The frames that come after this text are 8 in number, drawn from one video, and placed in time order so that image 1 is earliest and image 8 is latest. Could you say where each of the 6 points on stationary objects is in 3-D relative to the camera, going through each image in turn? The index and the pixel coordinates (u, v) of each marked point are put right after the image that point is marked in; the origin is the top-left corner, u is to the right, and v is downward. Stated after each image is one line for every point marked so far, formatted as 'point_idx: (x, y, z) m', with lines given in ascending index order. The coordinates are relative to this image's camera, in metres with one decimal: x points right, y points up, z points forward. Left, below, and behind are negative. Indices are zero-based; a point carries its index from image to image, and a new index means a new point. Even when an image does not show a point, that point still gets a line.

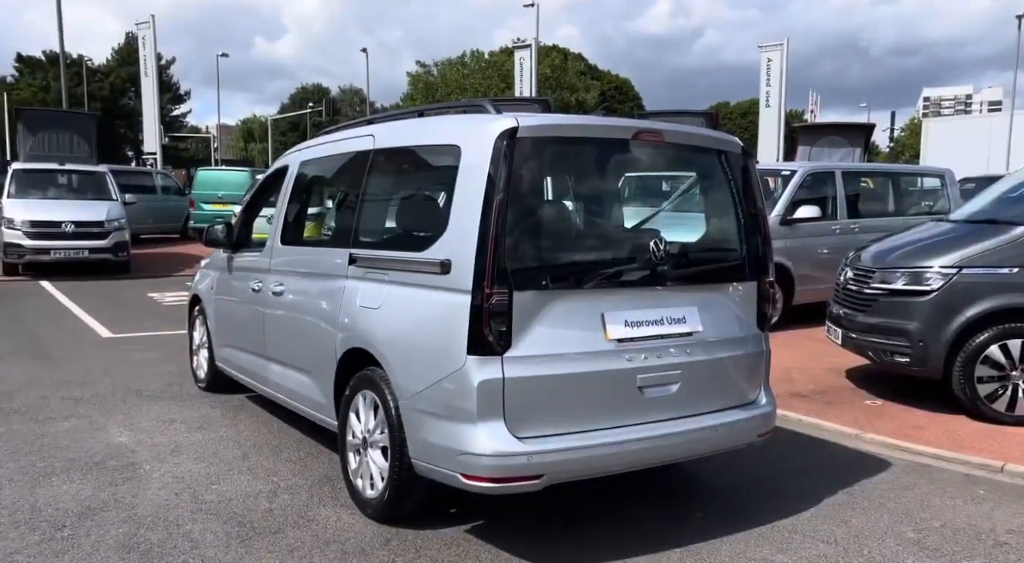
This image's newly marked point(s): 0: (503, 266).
0: (0.0, +0.1, +3.2) m
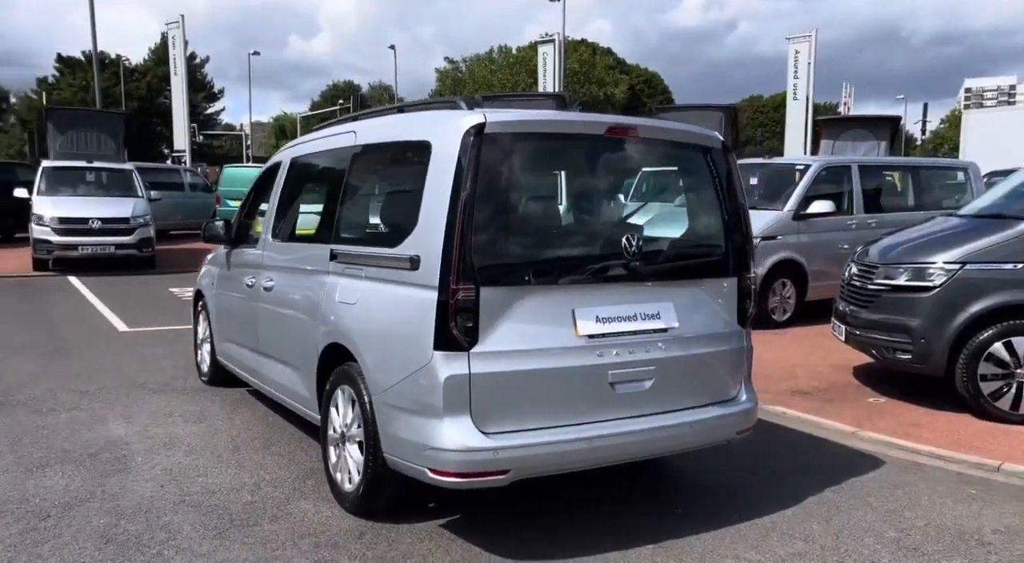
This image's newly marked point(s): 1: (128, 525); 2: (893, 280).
0: (-0.2, +0.1, +3.2) m
1: (-1.8, -1.1, +3.6) m
2: (+3.0, 0.0, +6.0) m
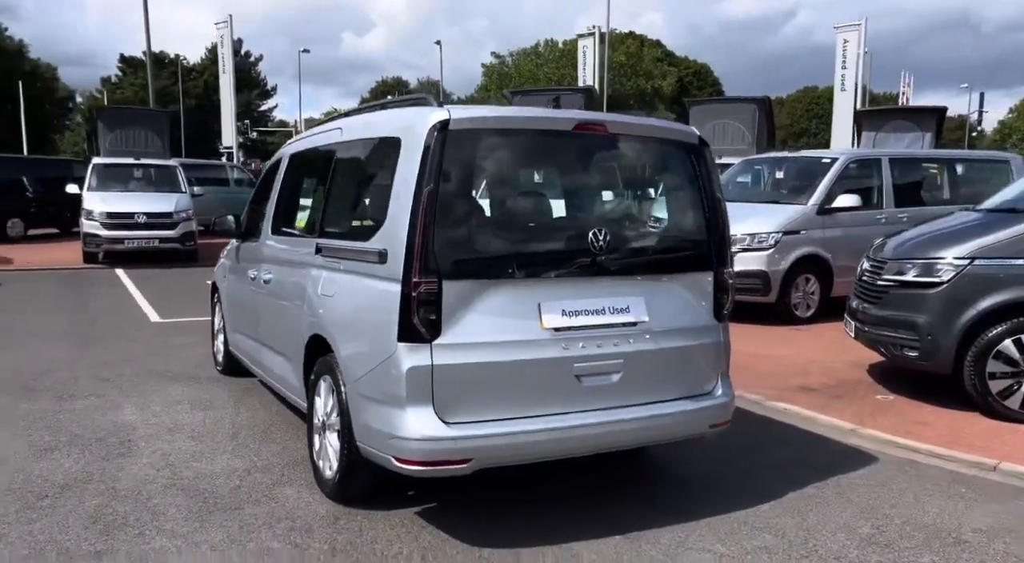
0: (-0.3, +0.1, +3.3) m
1: (-1.9, -1.1, +3.7) m
2: (+3.0, 0.0, +5.9) m
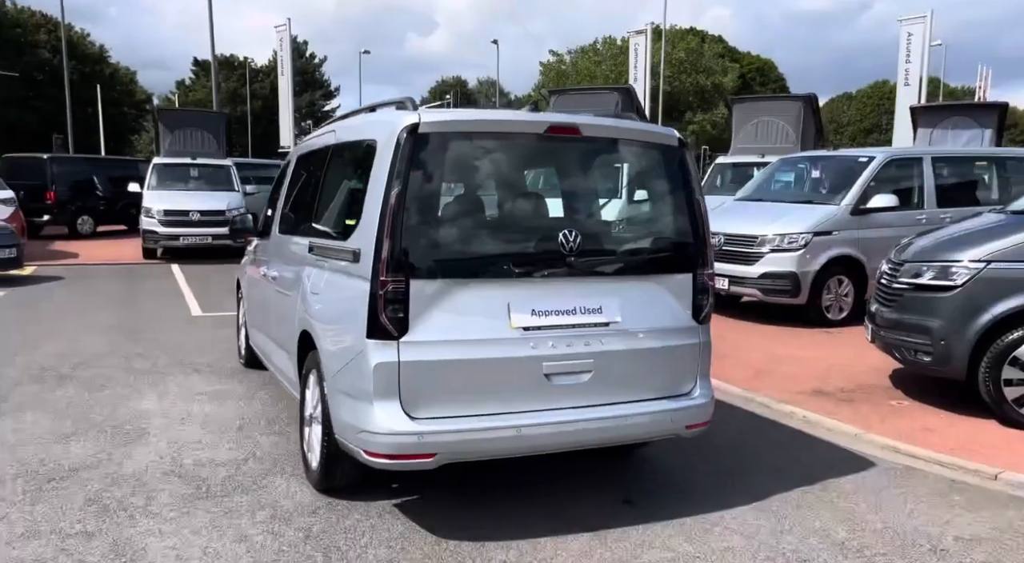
0: (-0.5, +0.1, +3.4) m
1: (-2.0, -1.1, +4.0) m
2: (+3.0, 0.0, +5.8) m
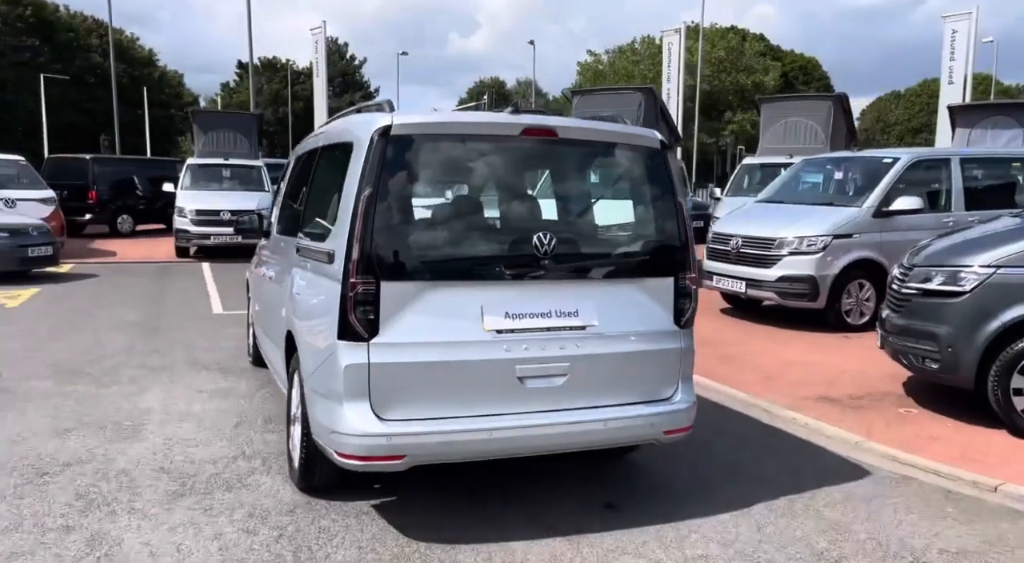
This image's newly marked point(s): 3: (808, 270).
0: (-0.6, +0.1, +3.4) m
1: (-2.2, -1.1, +4.1) m
2: (+3.0, 0.0, +5.6) m
3: (+3.4, +0.1, +9.0) m
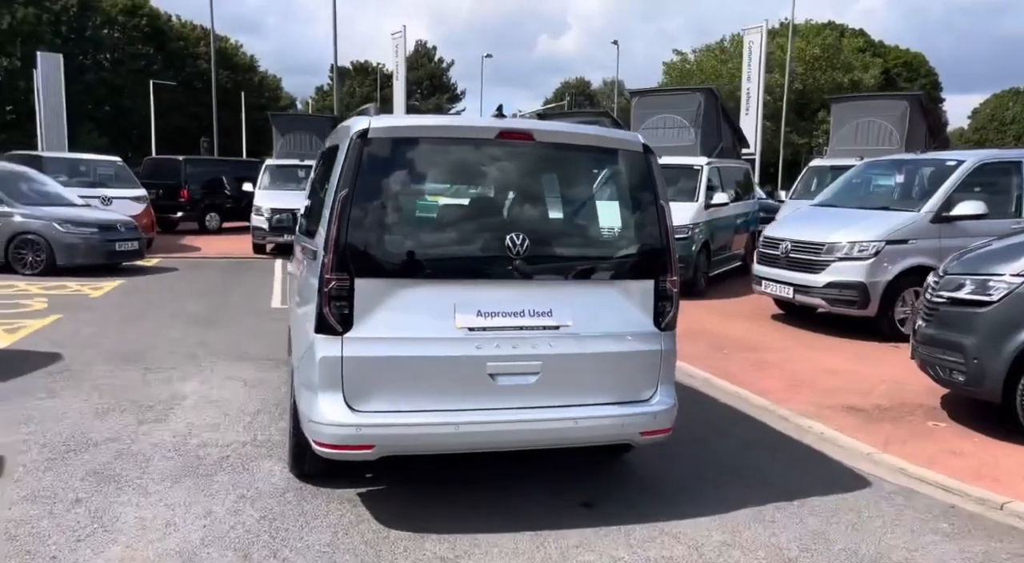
0: (-0.8, +0.1, +3.6) m
1: (-2.2, -1.0, +4.4) m
2: (+3.1, -0.1, +5.4) m
3: (+3.9, +0.1, +8.7) m
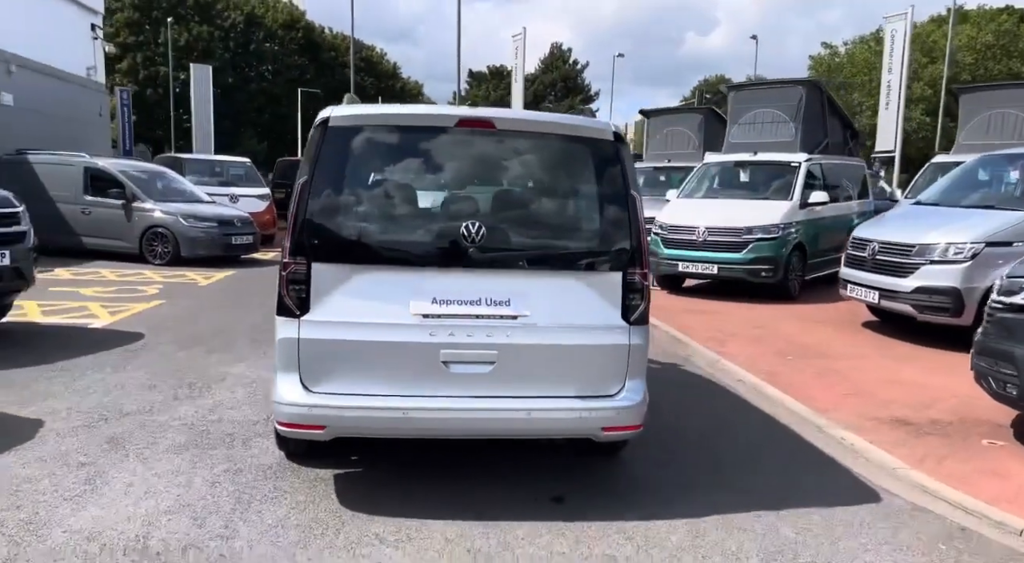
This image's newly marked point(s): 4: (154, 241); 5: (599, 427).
0: (-1.0, +0.2, +3.7) m
1: (-2.3, -0.9, +4.8) m
2: (+3.1, -0.1, +4.8) m
3: (+4.5, 0.0, +7.9) m
4: (-6.7, +0.8, +14.4) m
5: (+0.4, -0.7, +3.8) m
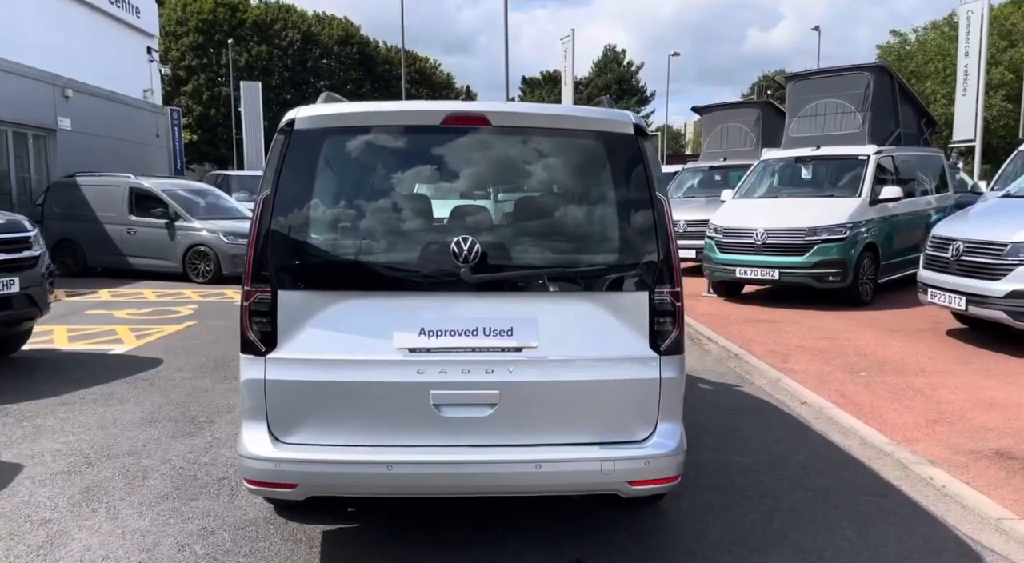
0: (-1.0, +0.1, +3.1) m
1: (-2.2, -1.1, +4.3) m
2: (+3.2, -0.1, +3.9) m
3: (+4.8, 0.0, +6.9) m
4: (-5.8, +0.4, +14.3) m
5: (+0.5, -0.8, +3.1) m
